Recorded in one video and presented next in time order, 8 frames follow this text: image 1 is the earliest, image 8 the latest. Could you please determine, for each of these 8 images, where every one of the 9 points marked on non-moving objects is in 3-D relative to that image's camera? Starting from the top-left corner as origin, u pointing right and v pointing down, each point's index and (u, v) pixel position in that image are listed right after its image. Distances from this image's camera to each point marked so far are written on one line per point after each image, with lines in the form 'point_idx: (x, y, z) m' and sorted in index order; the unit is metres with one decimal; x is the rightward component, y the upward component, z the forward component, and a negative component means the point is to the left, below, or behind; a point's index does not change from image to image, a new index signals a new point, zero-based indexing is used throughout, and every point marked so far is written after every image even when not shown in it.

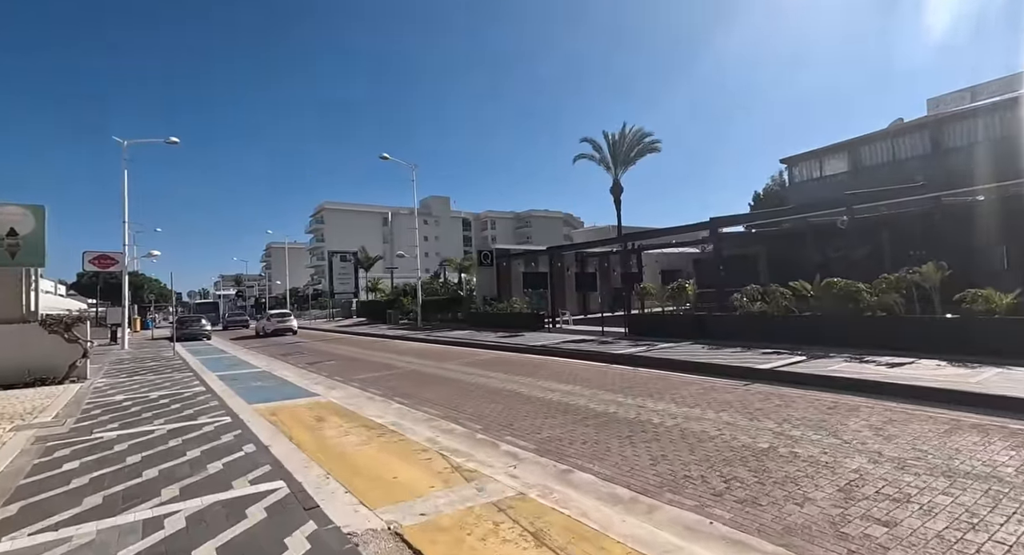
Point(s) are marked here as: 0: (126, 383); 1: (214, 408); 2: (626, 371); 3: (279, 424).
0: (-9.9, -2.7, +13.2) m
1: (-5.2, -2.3, +9.0) m
2: (+2.4, -2.0, +10.9) m
3: (-3.7, -2.3, +8.2) m
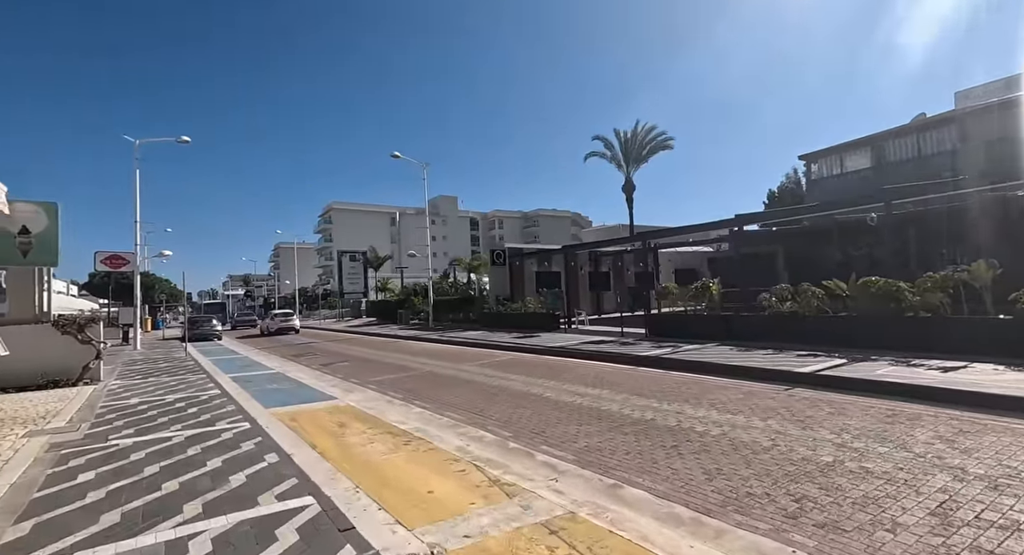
0: (-9.4, -2.7, +13.0) m
1: (-4.7, -2.3, +8.7) m
2: (+2.9, -1.9, +10.5) m
3: (-3.2, -2.3, +7.9) m
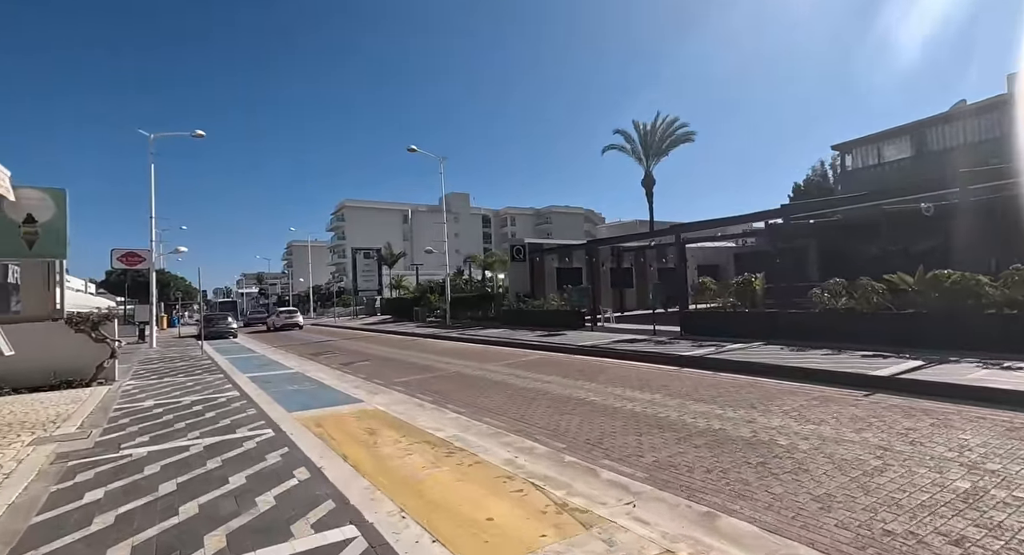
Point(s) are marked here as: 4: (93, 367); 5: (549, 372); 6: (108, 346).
0: (-8.6, -2.6, +12.4) m
1: (-4.1, -2.2, +8.1) m
2: (+3.6, -1.8, +9.6) m
3: (-2.6, -2.2, +7.2) m
4: (-10.3, -2.2, +12.7) m
5: (+0.8, -2.2, +11.8) m
6: (-10.1, -1.7, +12.8) m
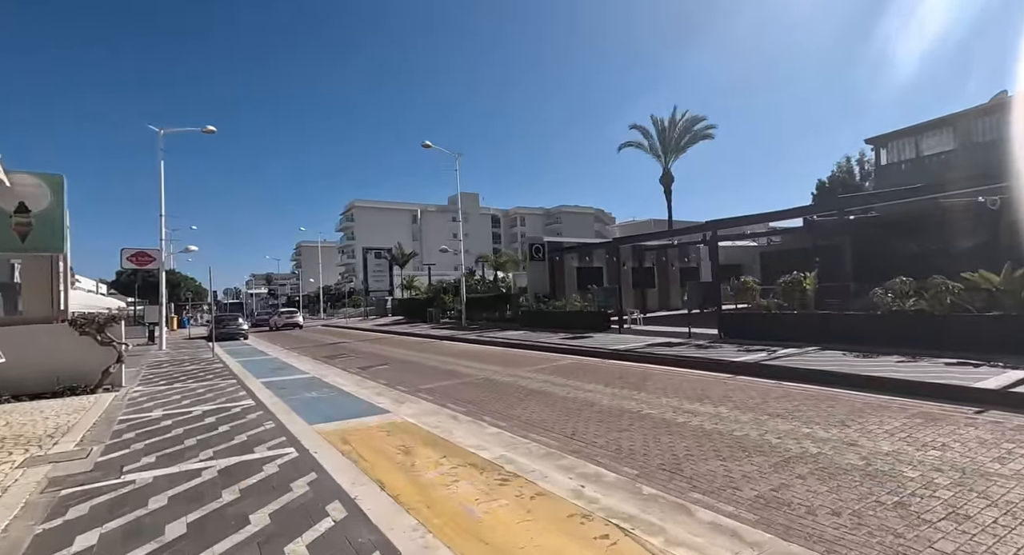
0: (-7.8, -2.6, +11.6) m
1: (-3.4, -2.2, +7.2) m
2: (+4.3, -1.8, +8.7) m
3: (-1.9, -2.2, +6.3) m
4: (-9.6, -2.2, +11.9) m
5: (+1.6, -2.1, +10.9) m
6: (-9.3, -1.7, +12.1) m
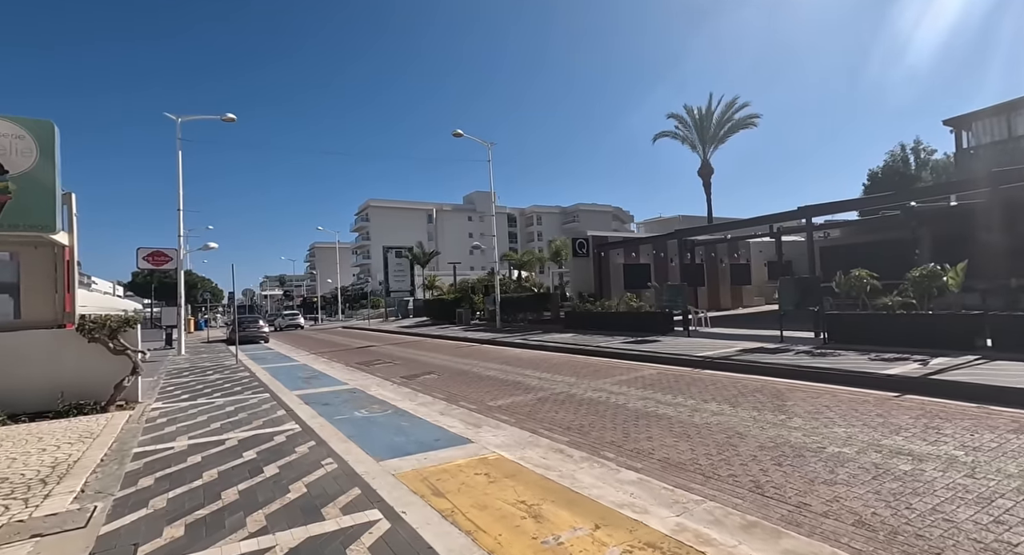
0: (-6.2, -2.5, +9.8) m
1: (-1.8, -2.1, +5.3) m
2: (+5.9, -1.7, +6.6) m
3: (-0.3, -2.1, +4.4) m
4: (-7.9, -2.2, +10.2) m
5: (+3.2, -2.0, +8.8) m
6: (-7.6, -1.6, +10.3) m
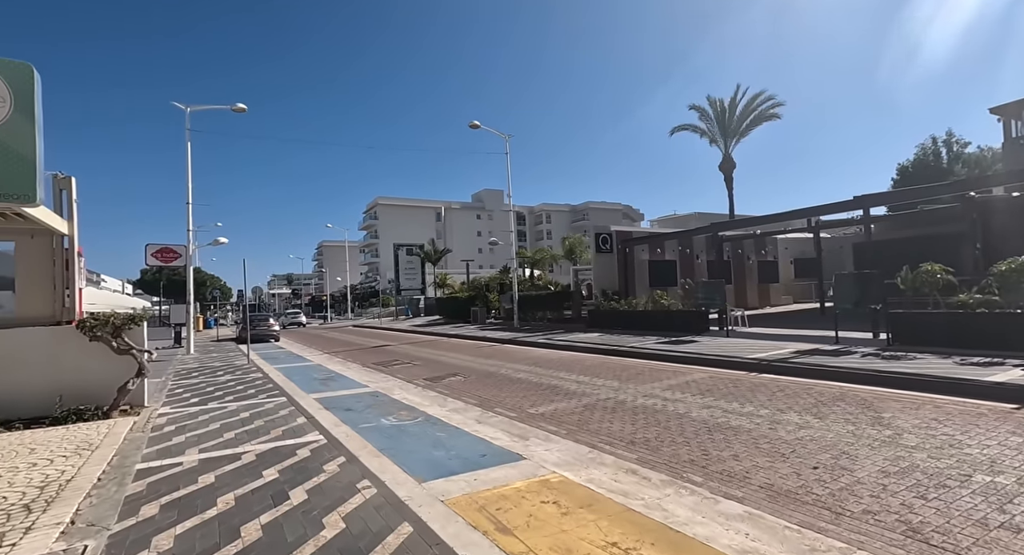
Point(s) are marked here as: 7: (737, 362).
0: (-5.4, -2.4, +8.9) m
1: (-1.1, -2.0, +4.4) m
2: (+6.6, -1.6, +5.6) m
3: (+0.3, -2.0, +3.4) m
4: (-7.2, -2.0, +9.3) m
5: (+4.0, -1.9, +7.8) m
6: (-6.9, -1.5, +9.4) m
7: (+4.9, -1.9, +11.2) m
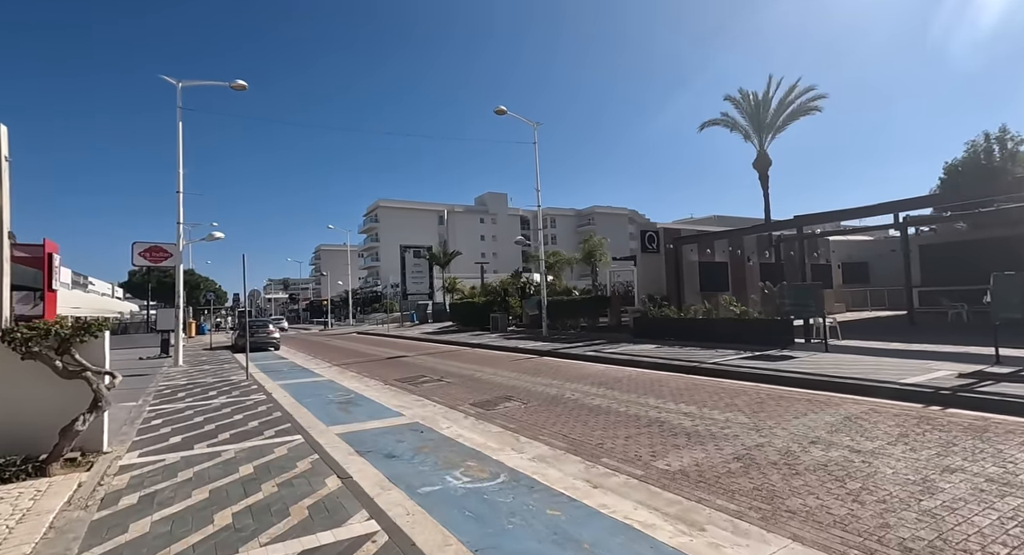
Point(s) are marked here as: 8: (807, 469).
0: (-4.0, -2.3, +6.1) m
1: (+0.4, -1.9, +1.6) m
2: (+8.1, -1.5, +2.9) m
3: (+1.8, -1.9, +0.7) m
4: (-5.7, -1.9, +6.5) m
5: (+5.4, -1.9, +5.1) m
6: (-5.4, -1.4, +6.6) m
7: (+6.3, -1.9, +8.6) m
8: (+3.2, -2.1, +5.6) m
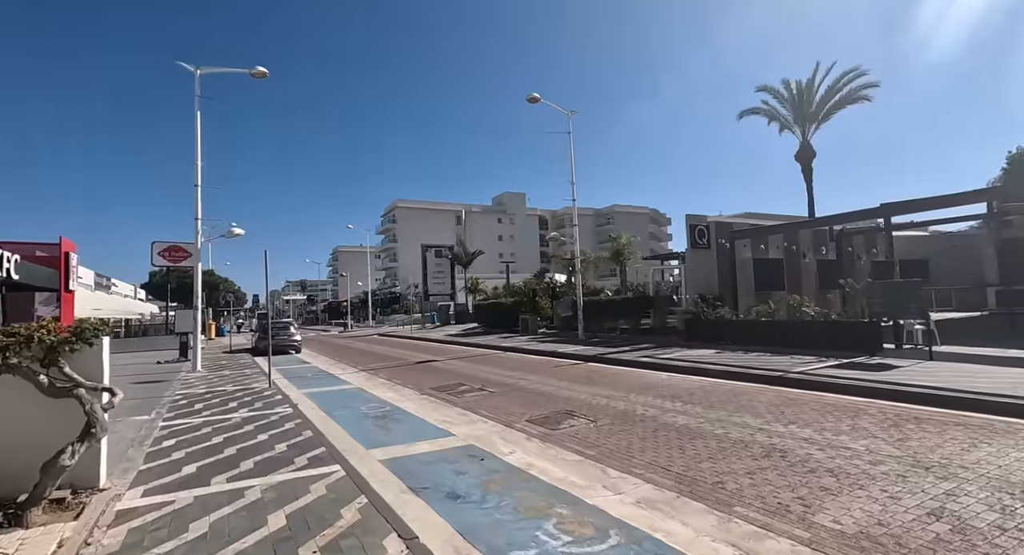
0: (-3.0, -2.2, +4.8) m
1: (+1.2, -1.8, +0.1) m
2: (+9.0, -1.4, +1.1) m
3: (+2.7, -1.8, -0.9) m
4: (-4.7, -1.9, +5.2) m
5: (+6.4, -1.8, +3.5) m
6: (-4.4, -1.4, +5.3) m
7: (+7.4, -1.8, +6.9) m
8: (+4.2, -2.0, +4.0) m
